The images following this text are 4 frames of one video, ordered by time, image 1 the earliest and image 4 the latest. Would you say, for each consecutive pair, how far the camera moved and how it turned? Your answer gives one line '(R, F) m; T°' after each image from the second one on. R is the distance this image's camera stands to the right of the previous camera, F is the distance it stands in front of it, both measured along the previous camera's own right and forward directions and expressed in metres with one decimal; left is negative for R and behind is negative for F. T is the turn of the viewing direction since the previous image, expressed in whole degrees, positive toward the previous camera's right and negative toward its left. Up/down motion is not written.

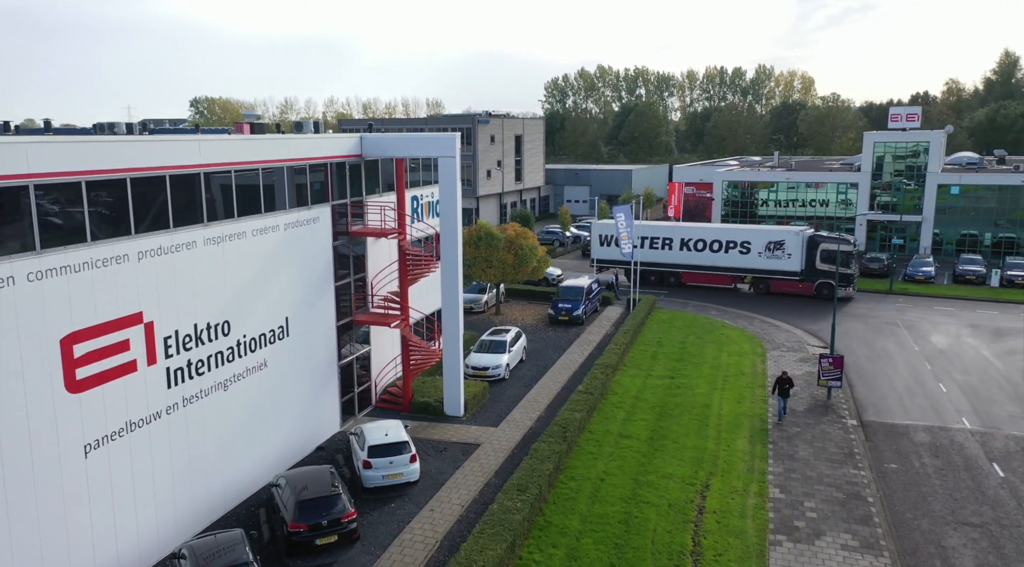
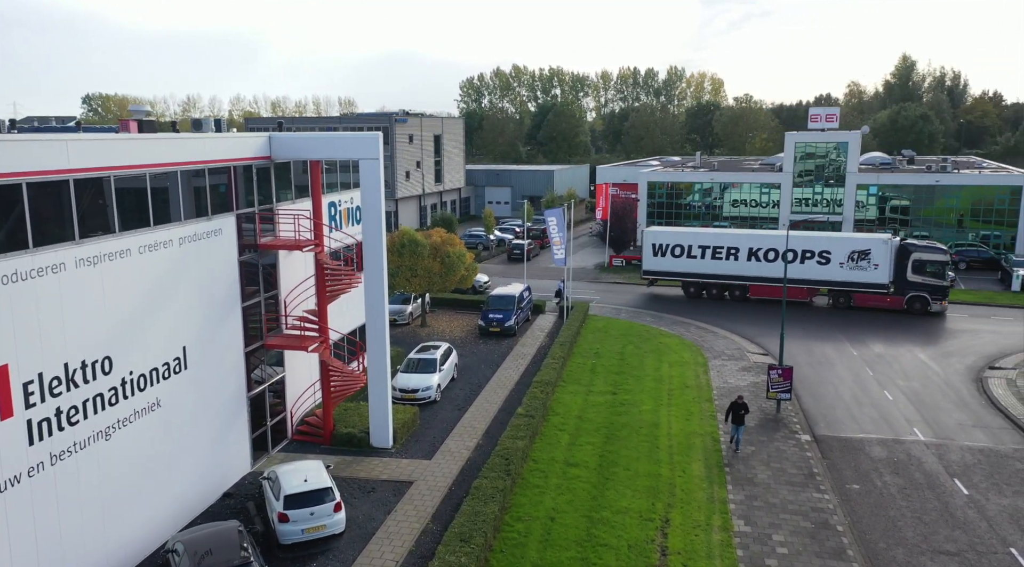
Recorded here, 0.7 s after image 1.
(-0.3, +1.9) m; +6°
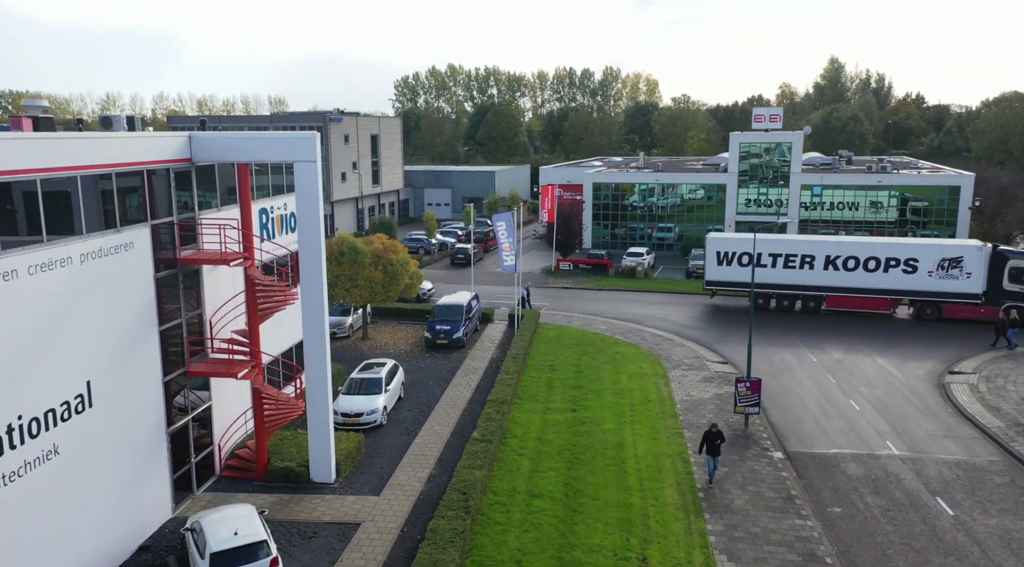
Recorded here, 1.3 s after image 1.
(-0.4, +1.6) m; +4°
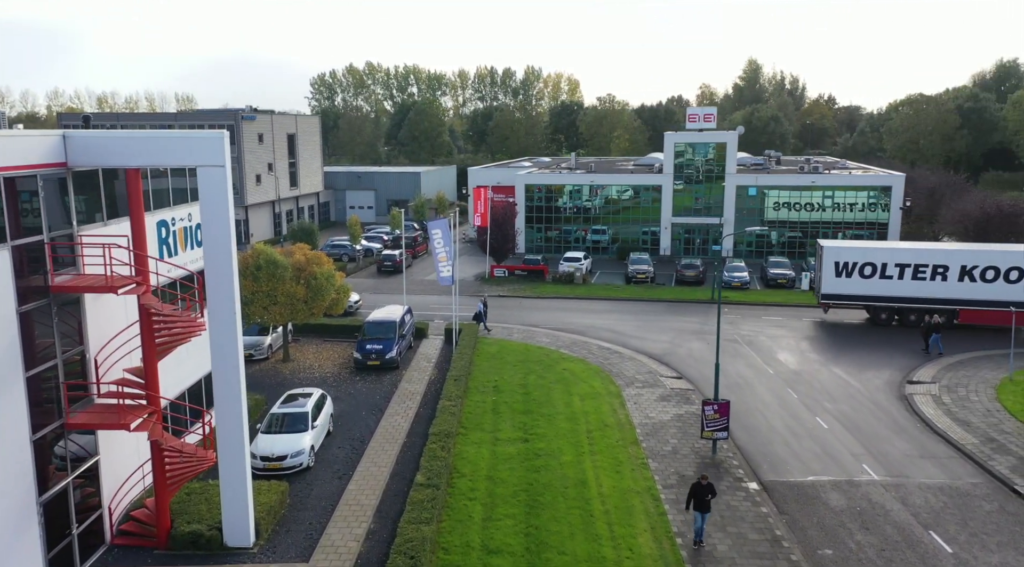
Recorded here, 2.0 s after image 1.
(-0.5, +2.2) m; +6°
